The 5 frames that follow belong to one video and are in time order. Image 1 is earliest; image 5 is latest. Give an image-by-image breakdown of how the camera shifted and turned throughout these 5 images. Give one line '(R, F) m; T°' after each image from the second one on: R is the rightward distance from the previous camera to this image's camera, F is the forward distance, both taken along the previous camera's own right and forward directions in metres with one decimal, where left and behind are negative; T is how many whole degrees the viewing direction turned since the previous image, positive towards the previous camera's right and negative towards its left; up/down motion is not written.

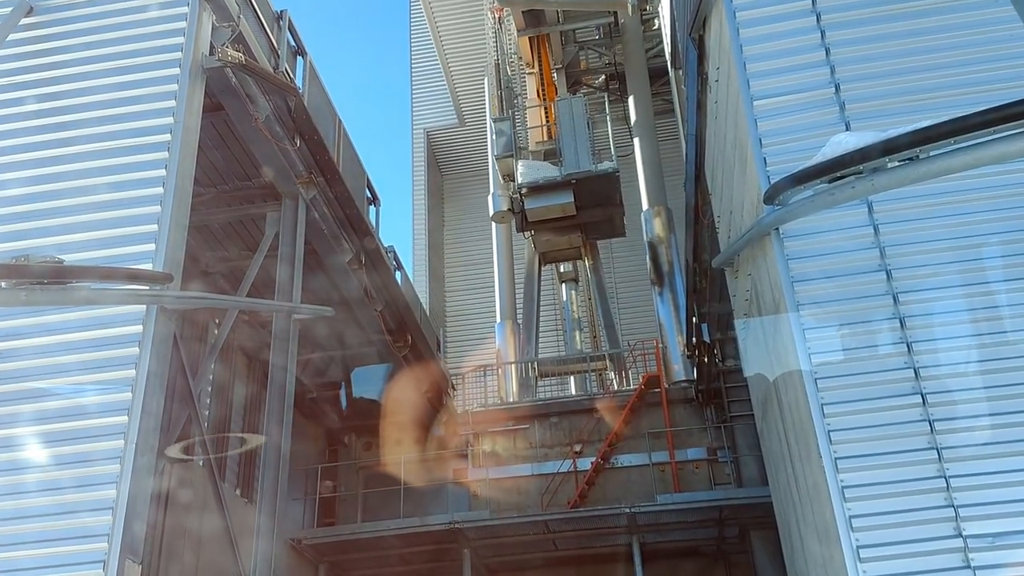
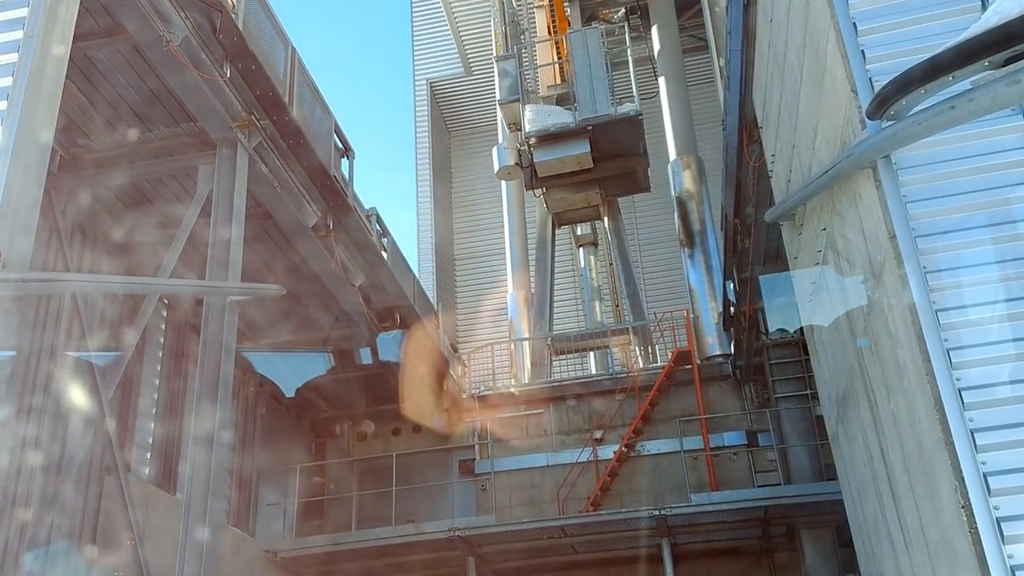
(+0.2, +1.8) m; -1°
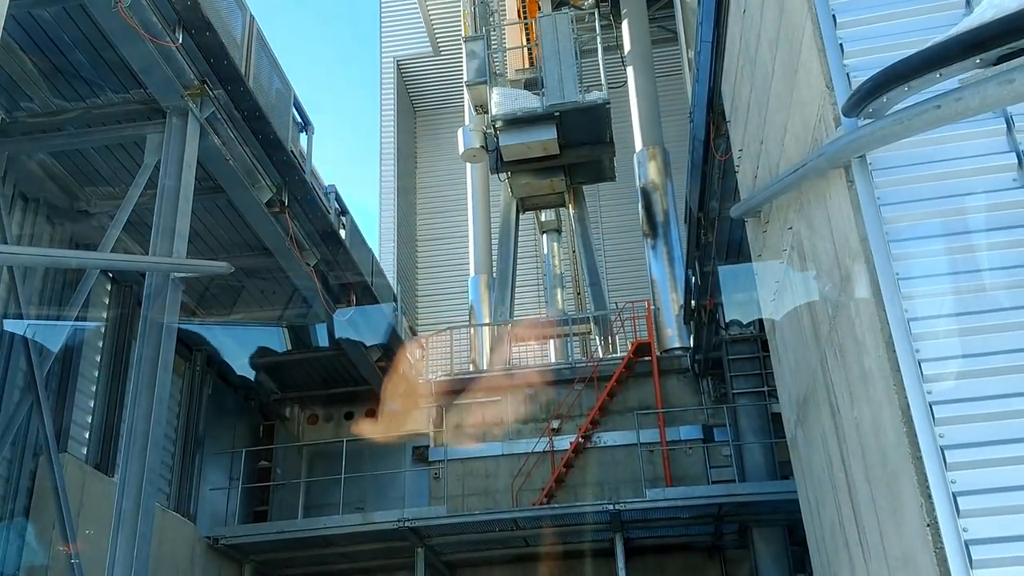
(0.0, +0.2) m; +2°
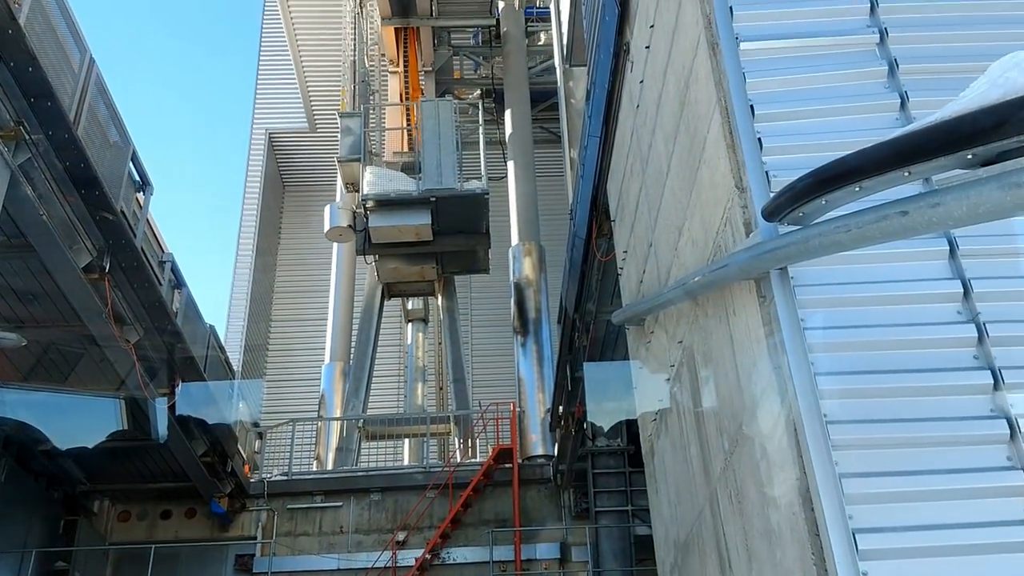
(+0.1, +0.8) m; +8°
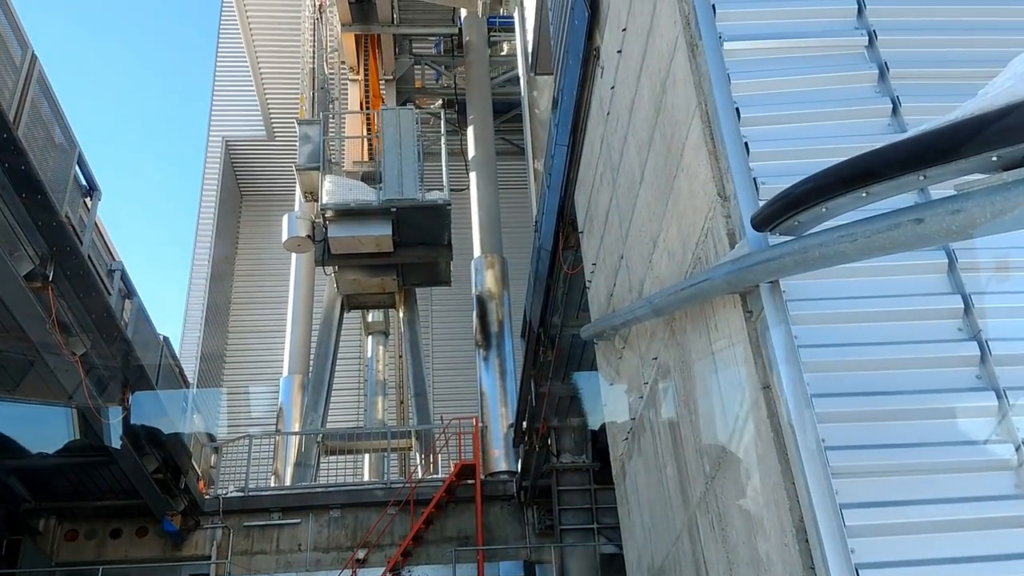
(0.0, +0.2) m; +2°
